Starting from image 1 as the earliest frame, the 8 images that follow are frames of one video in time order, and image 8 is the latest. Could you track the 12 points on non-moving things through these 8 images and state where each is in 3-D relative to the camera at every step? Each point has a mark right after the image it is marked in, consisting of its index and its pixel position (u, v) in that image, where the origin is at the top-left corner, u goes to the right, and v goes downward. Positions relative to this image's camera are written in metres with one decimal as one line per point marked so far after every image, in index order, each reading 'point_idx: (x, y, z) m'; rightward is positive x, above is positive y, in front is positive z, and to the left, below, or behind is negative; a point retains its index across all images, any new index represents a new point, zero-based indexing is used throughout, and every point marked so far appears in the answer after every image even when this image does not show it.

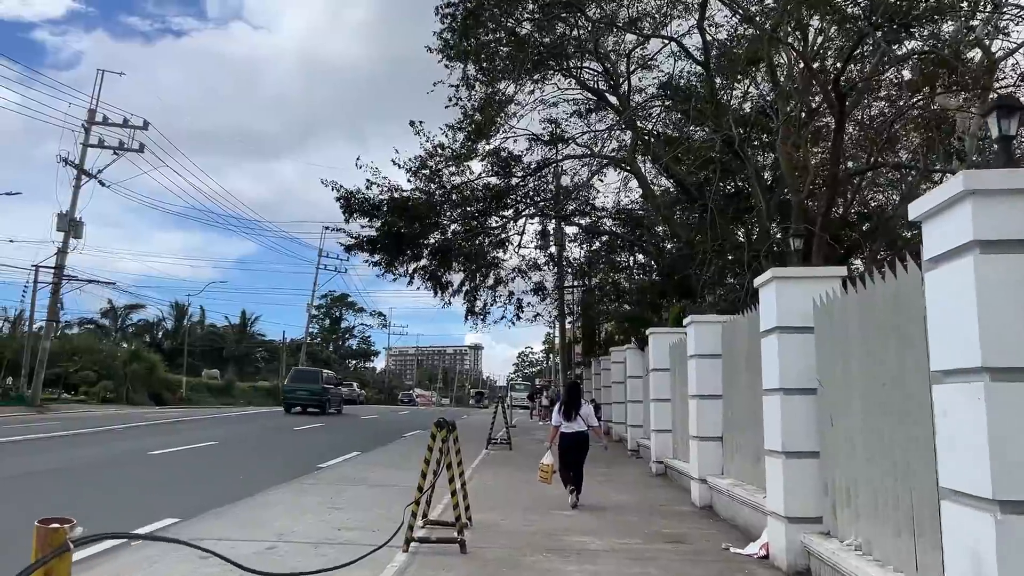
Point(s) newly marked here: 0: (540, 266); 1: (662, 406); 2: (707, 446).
0: (+0.6, +0.5, +19.1) m
1: (+1.6, -1.3, +9.3) m
2: (+1.6, -1.3, +7.2) m
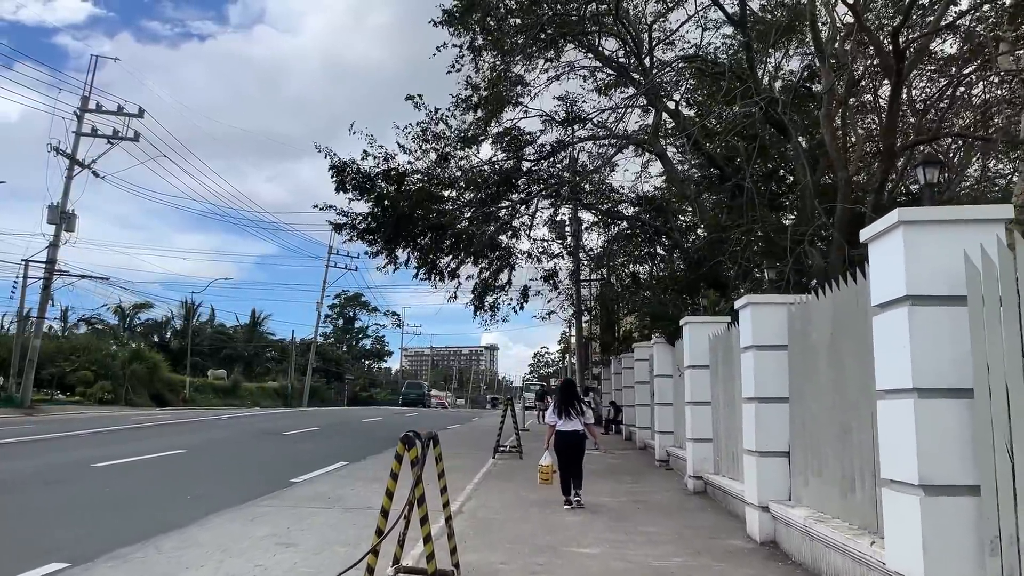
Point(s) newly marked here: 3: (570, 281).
0: (+0.9, +0.6, +17.5) m
1: (+1.7, -1.1, +7.8) m
2: (+1.7, -1.1, +5.6) m
3: (+1.3, +0.2, +19.4) m
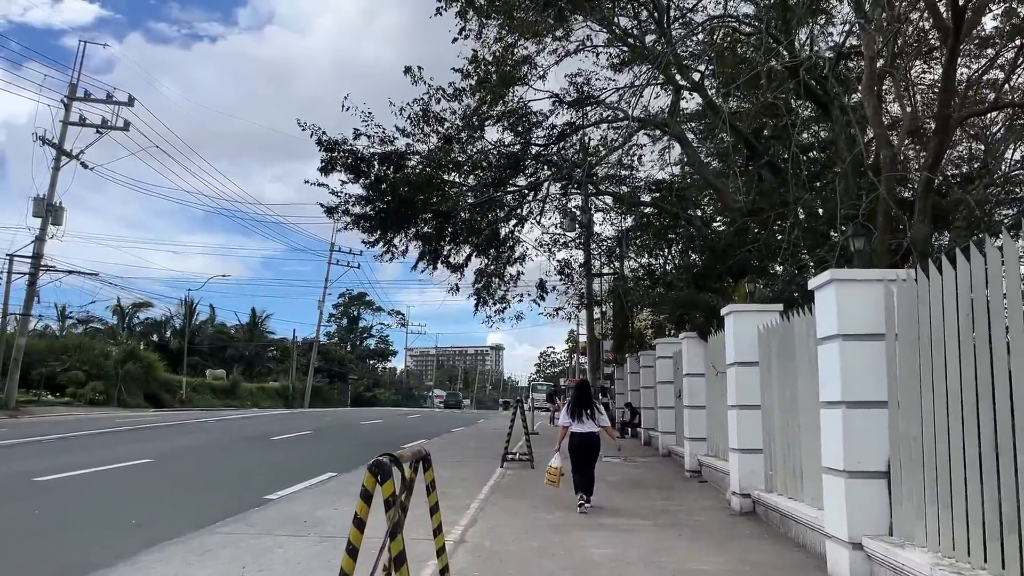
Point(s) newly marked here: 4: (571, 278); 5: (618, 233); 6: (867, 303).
0: (+1.0, +0.8, +16.3) m
1: (+1.8, -1.0, +6.6) m
2: (+1.8, -1.0, +4.4) m
3: (+1.5, +0.3, +18.2) m
4: (+1.3, +0.2, +18.4) m
5: (+2.0, +1.0, +16.5) m
6: (+1.9, -0.1, +4.6) m
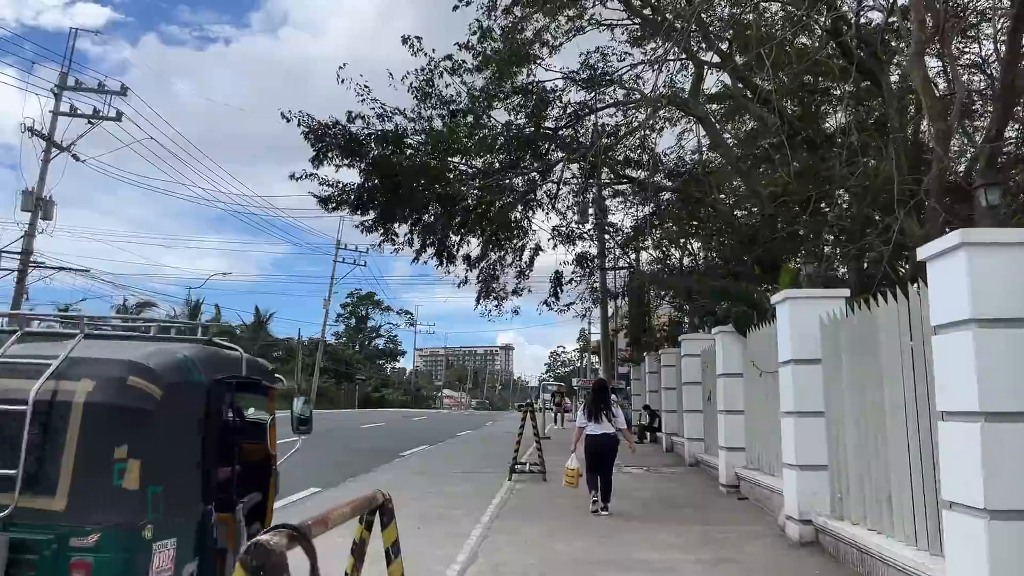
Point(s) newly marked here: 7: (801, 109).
0: (+1.2, +0.9, +15.2) m
1: (+1.8, -0.8, +5.4) m
2: (+1.8, -0.9, +3.2) m
3: (+1.6, +0.4, +17.1) m
4: (+1.4, +0.3, +17.2) m
5: (+2.2, +1.2, +15.4) m
6: (+1.9, 0.0, +3.4) m
7: (+4.2, +2.6, +12.7) m
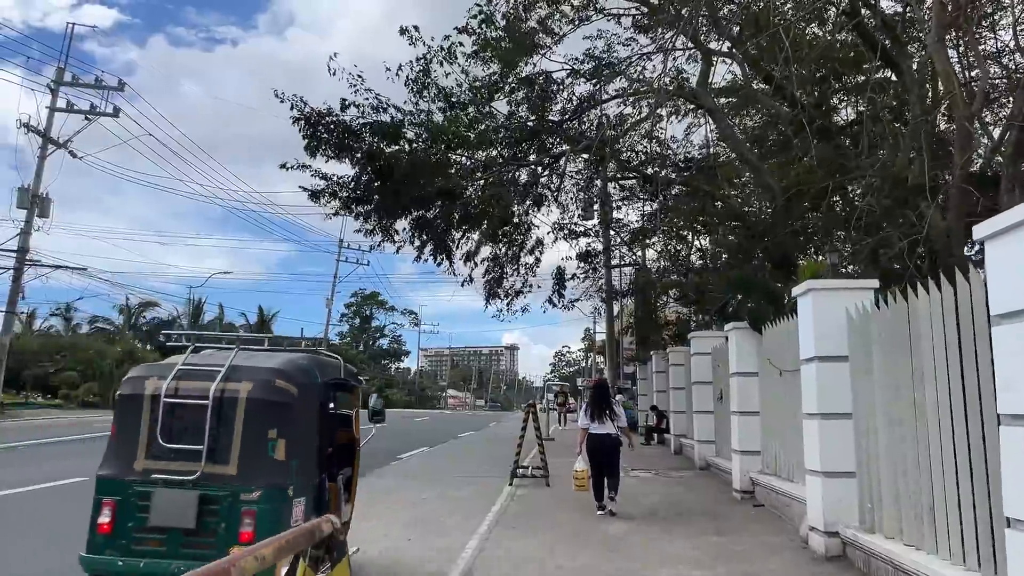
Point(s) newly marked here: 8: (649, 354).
0: (+1.2, +0.9, +14.7) m
1: (+1.8, -0.8, +4.9) m
2: (+1.8, -0.8, +2.8) m
3: (+1.7, +0.5, +16.6) m
4: (+1.5, +0.4, +16.8) m
5: (+2.2, +1.2, +14.9) m
6: (+1.9, +0.1, +3.0) m
7: (+4.3, +2.7, +12.2) m
8: (+3.1, -1.5, +19.8) m
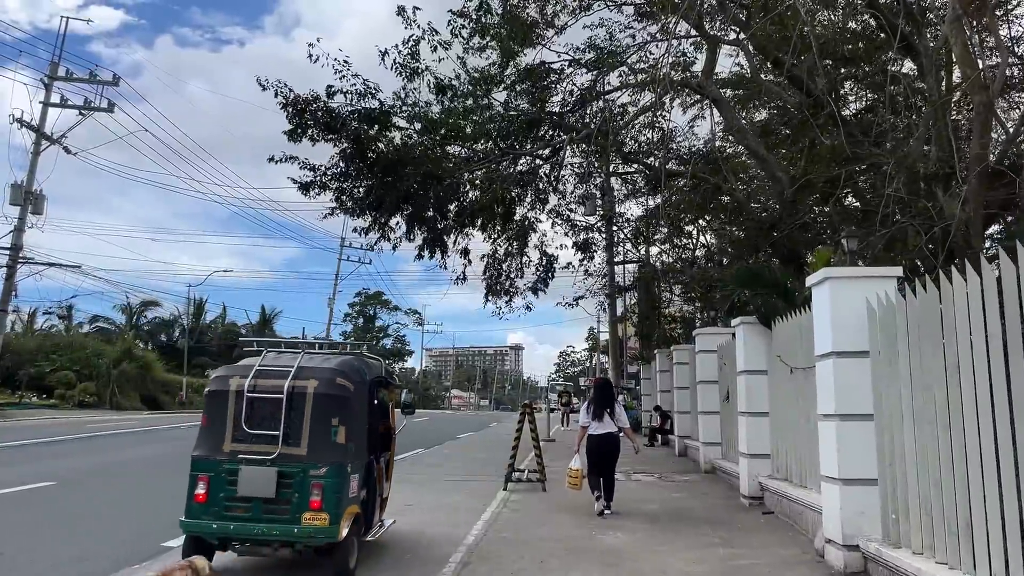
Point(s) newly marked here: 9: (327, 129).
0: (+1.2, +1.0, +14.3) m
1: (+1.8, -0.7, +4.5) m
2: (+1.7, -0.8, +2.3) m
3: (+1.7, +0.5, +16.2) m
4: (+1.5, +0.4, +16.3) m
5: (+2.2, +1.3, +14.4) m
6: (+1.8, +0.2, +2.5) m
7: (+4.2, +2.7, +11.7) m
8: (+3.1, -1.4, +19.3) m
9: (-2.4, +2.0, +10.9) m
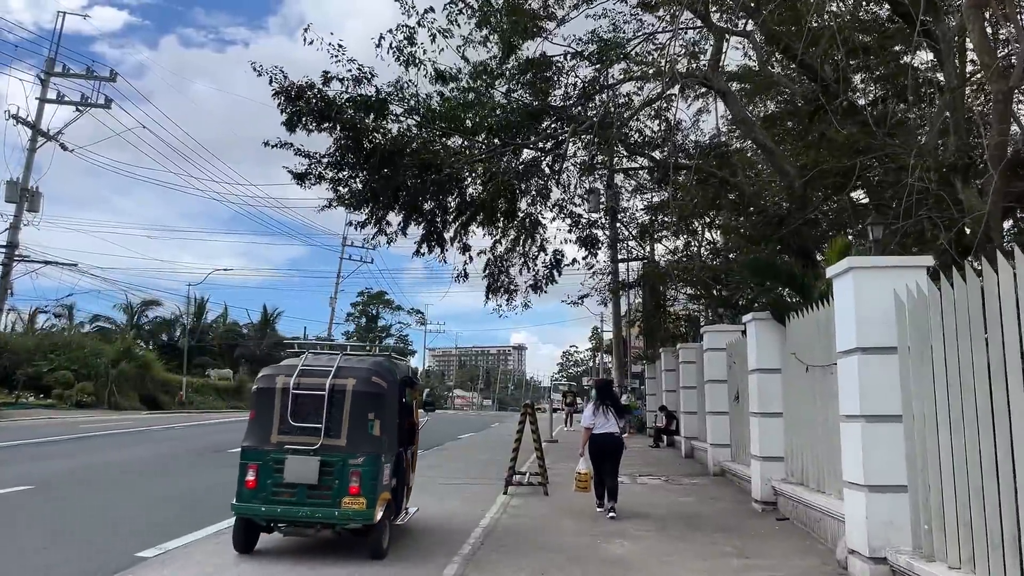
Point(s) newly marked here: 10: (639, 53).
0: (+1.2, +1.0, +13.9) m
1: (+1.8, -0.7, +4.1) m
2: (+1.7, -0.7, +2.0) m
3: (+1.7, +0.6, +15.8) m
4: (+1.5, +0.5, +16.0) m
5: (+2.2, +1.3, +14.1) m
6: (+1.8, +0.2, +2.2) m
7: (+4.2, +2.8, +11.4) m
8: (+3.2, -1.4, +19.0) m
9: (-2.3, +2.1, +10.6) m
10: (+1.8, +3.5, +12.6) m
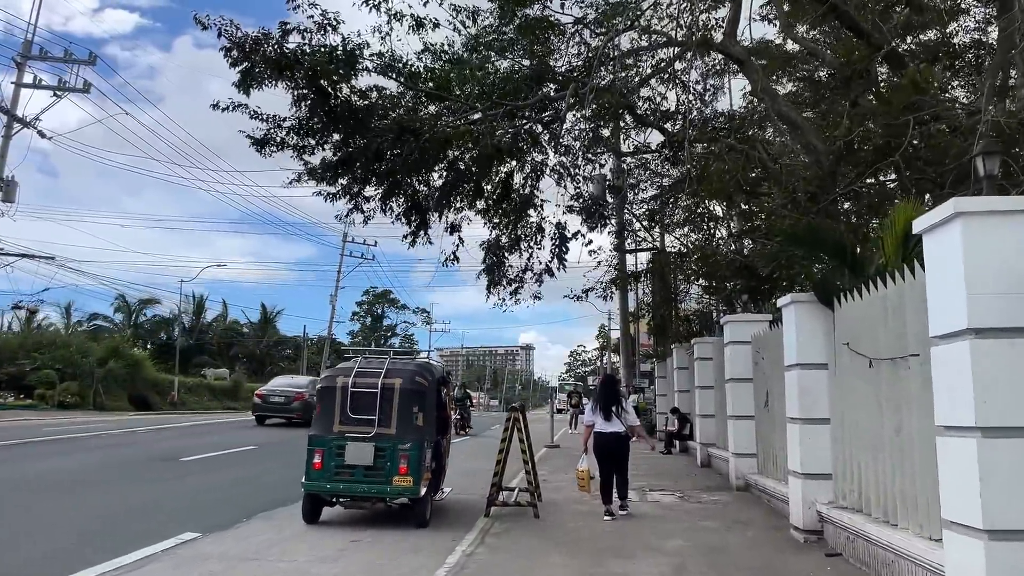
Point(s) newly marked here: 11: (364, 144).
0: (+1.2, +1.2, +12.6) m
1: (+1.6, -0.5, +2.8) m
2: (+1.5, -0.6, +0.7) m
3: (+1.7, +0.7, +14.5) m
4: (+1.5, +0.6, +14.7) m
5: (+2.2, +1.5, +12.8) m
6: (+1.6, +0.4, +0.9) m
7: (+4.2, +2.9, +10.0) m
8: (+3.2, -1.2, +17.6) m
9: (-2.4, +2.2, +9.4) m
10: (+1.8, +3.6, +11.3) m
11: (-1.7, +1.7, +10.6) m
